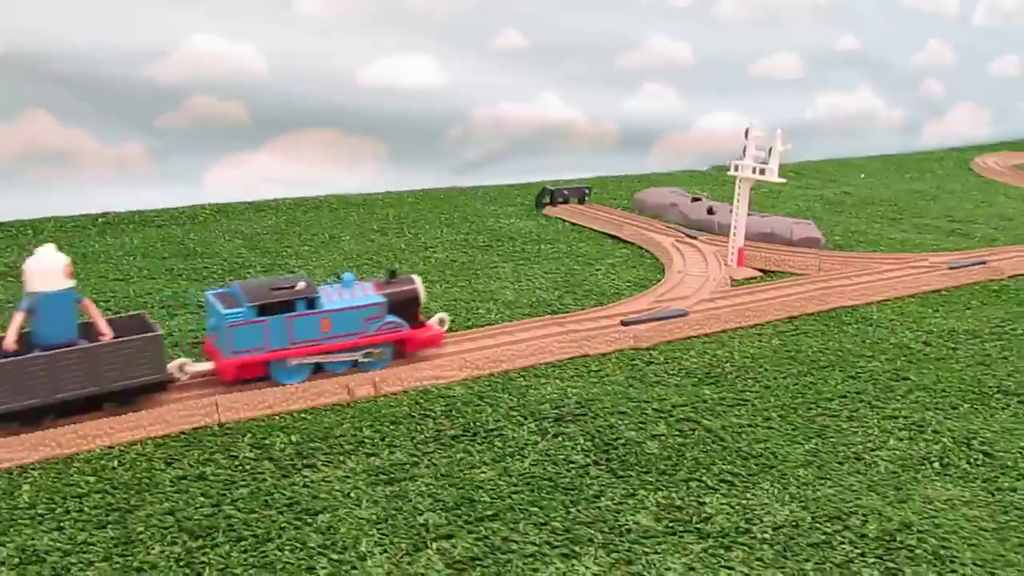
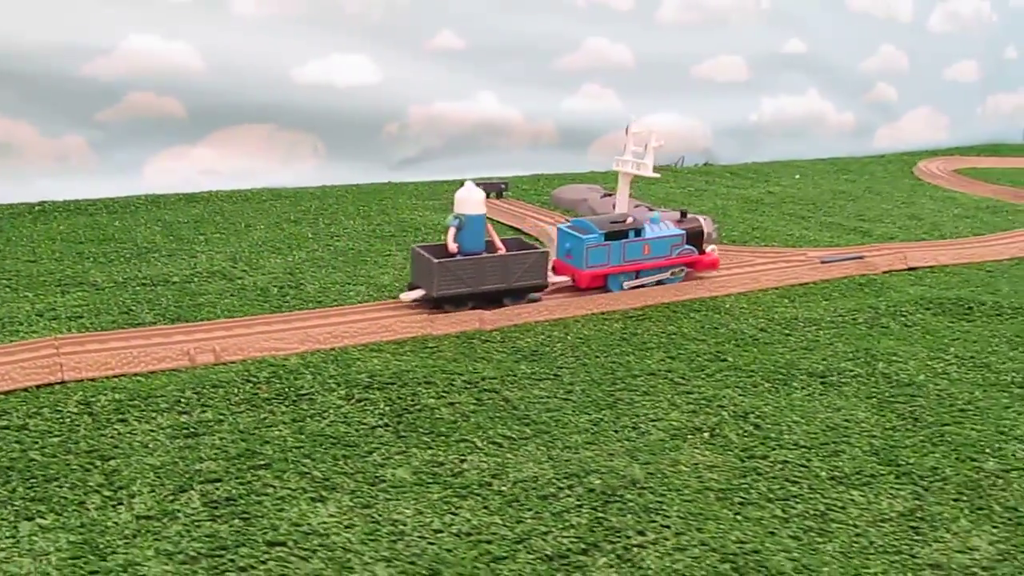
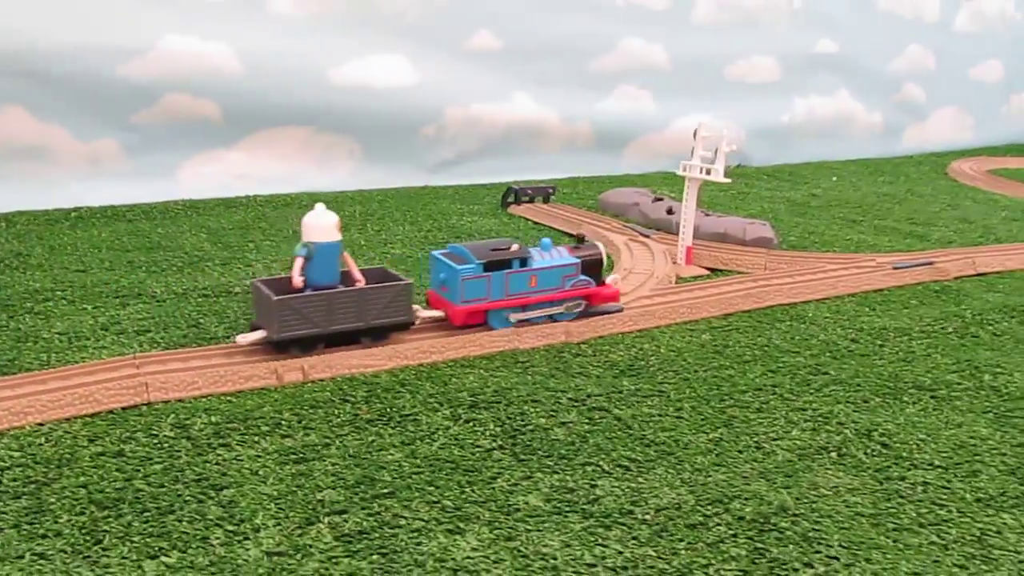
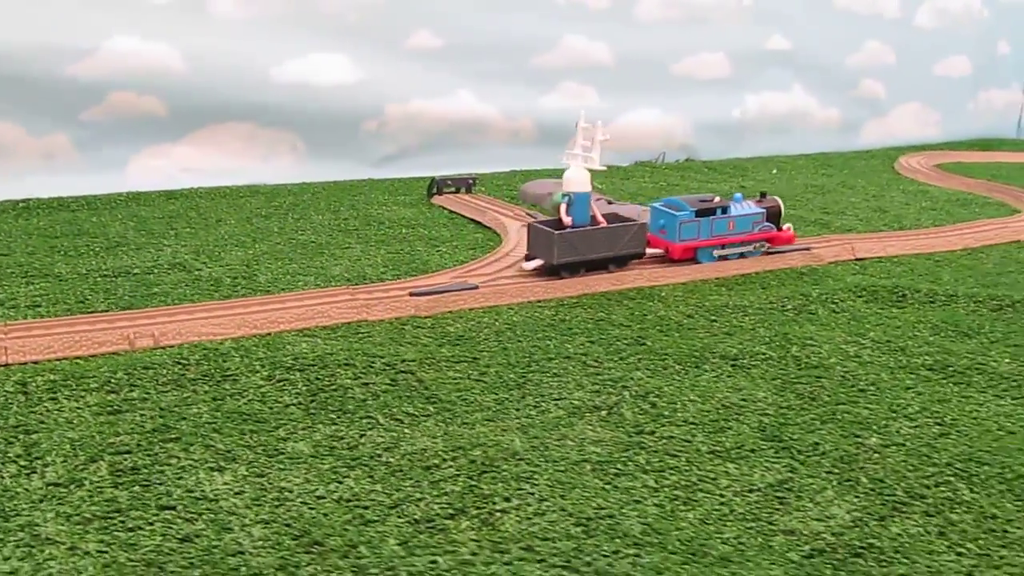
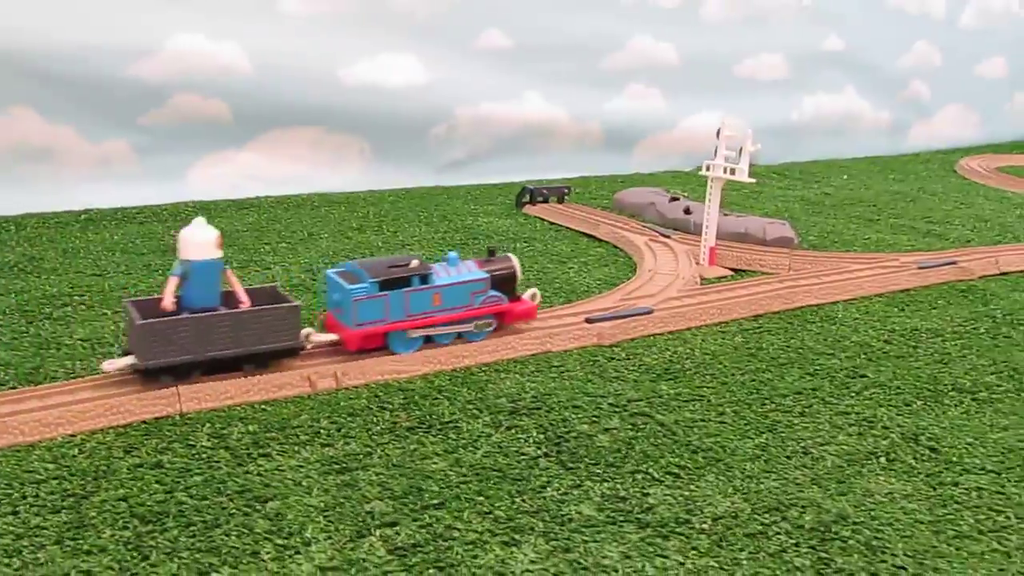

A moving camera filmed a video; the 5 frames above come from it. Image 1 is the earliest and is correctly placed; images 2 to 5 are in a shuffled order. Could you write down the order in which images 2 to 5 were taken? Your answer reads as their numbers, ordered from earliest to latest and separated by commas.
5, 3, 2, 4
